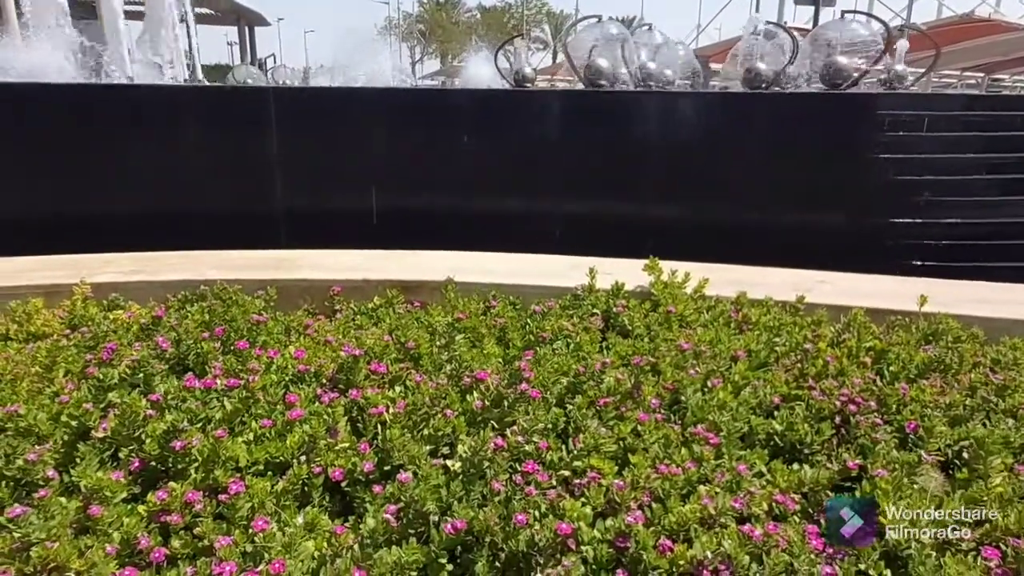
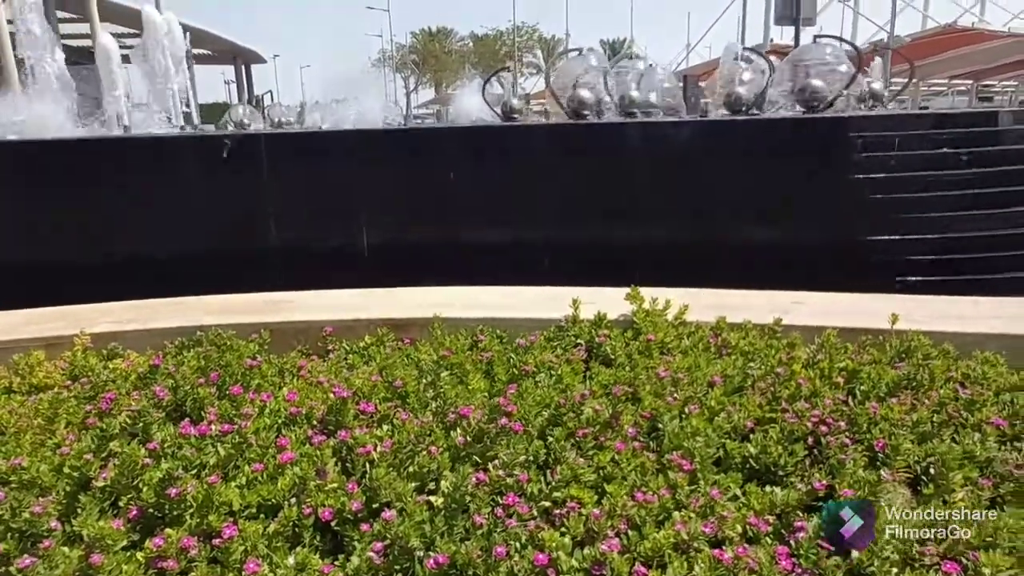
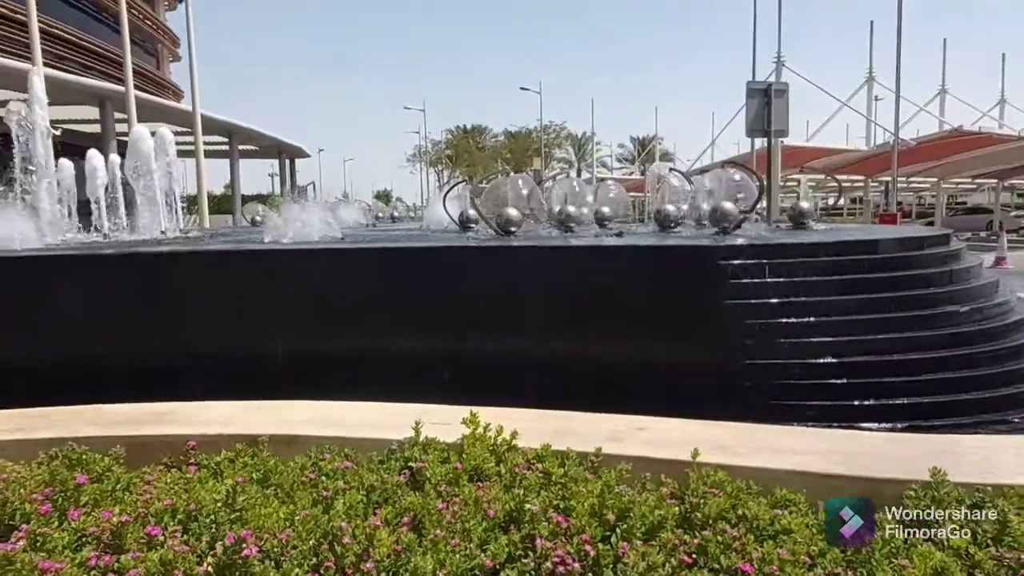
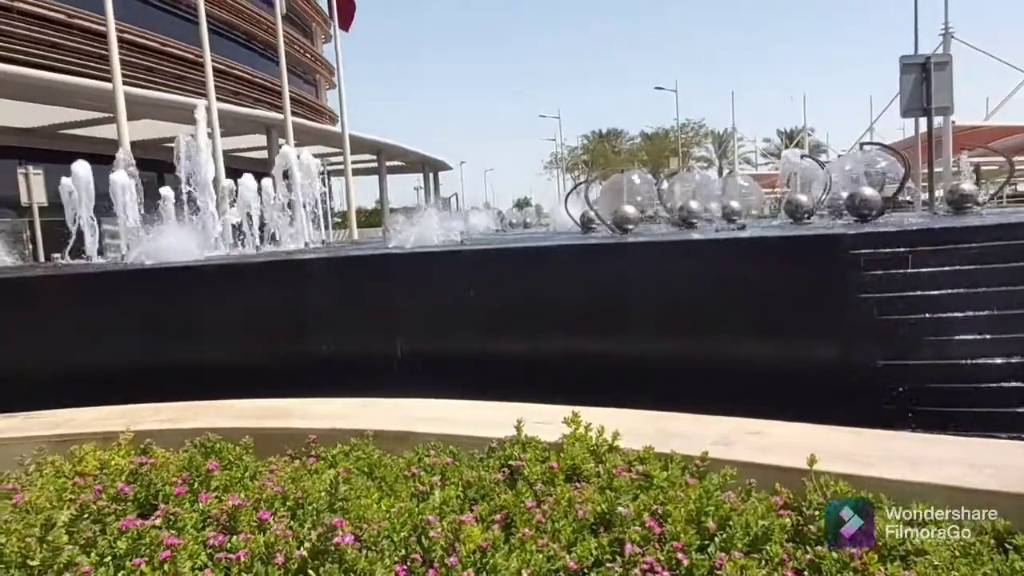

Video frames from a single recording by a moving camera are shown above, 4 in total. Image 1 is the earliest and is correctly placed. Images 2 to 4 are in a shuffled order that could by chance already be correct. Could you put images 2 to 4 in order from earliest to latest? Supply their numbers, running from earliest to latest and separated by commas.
2, 3, 4
